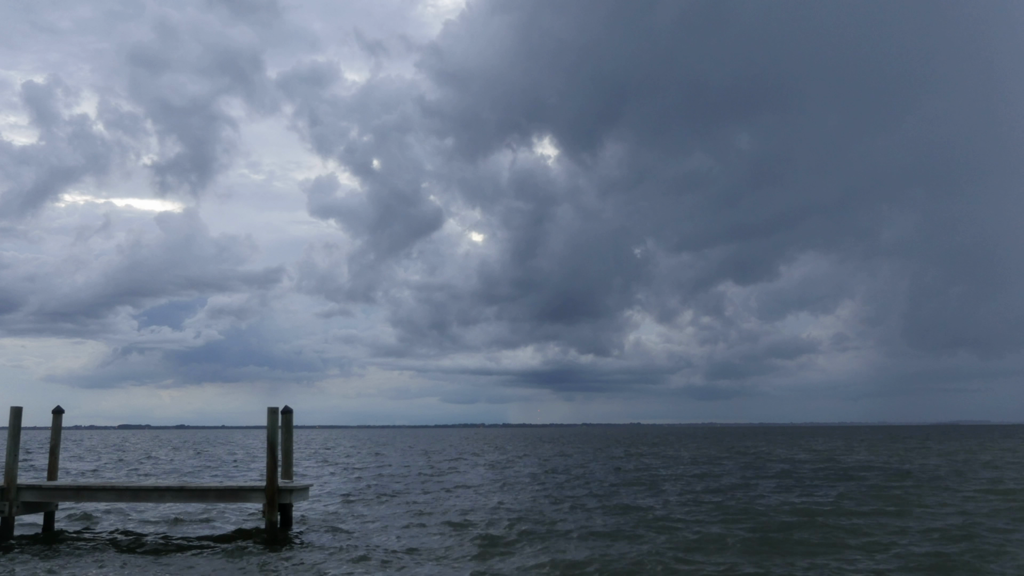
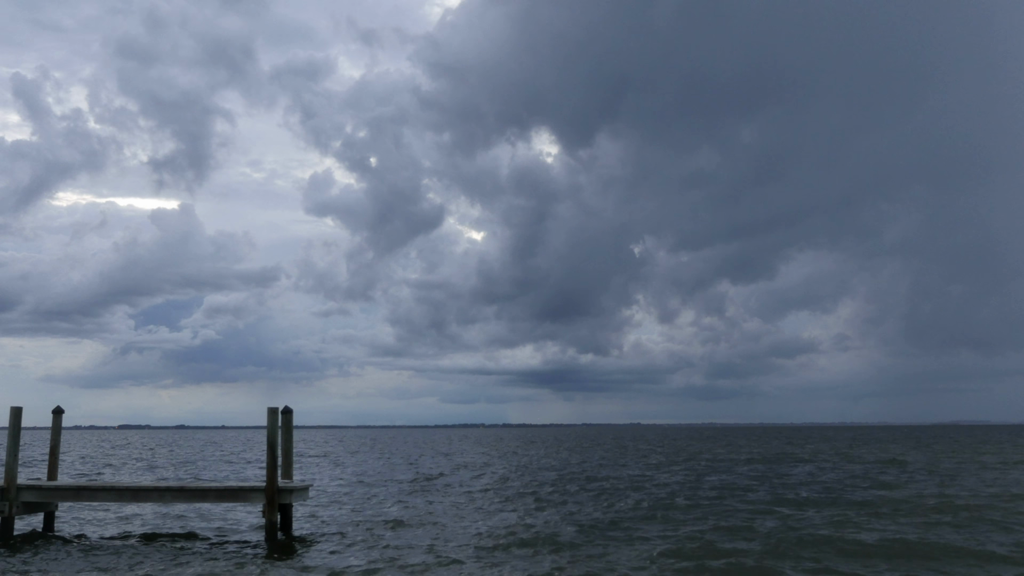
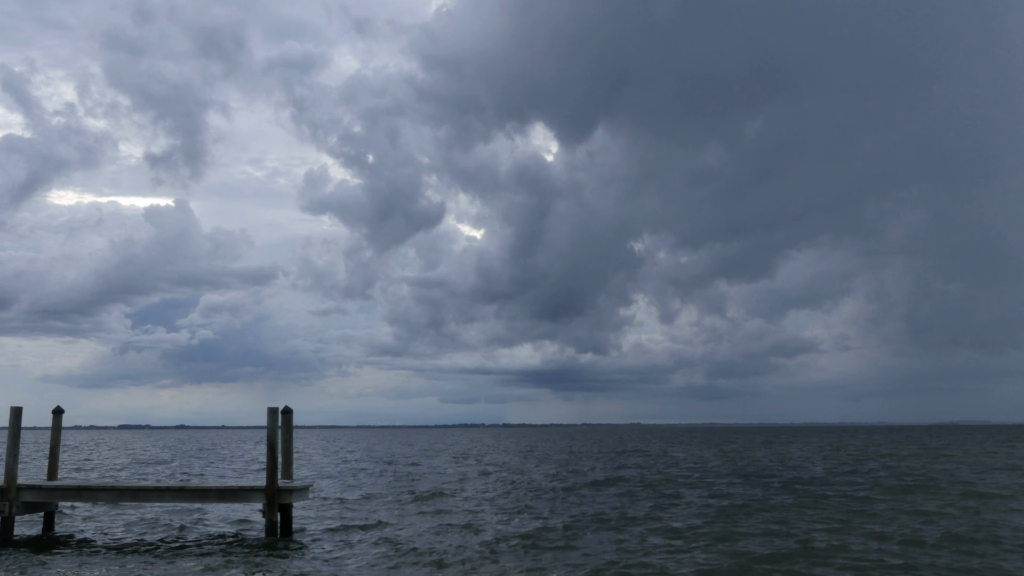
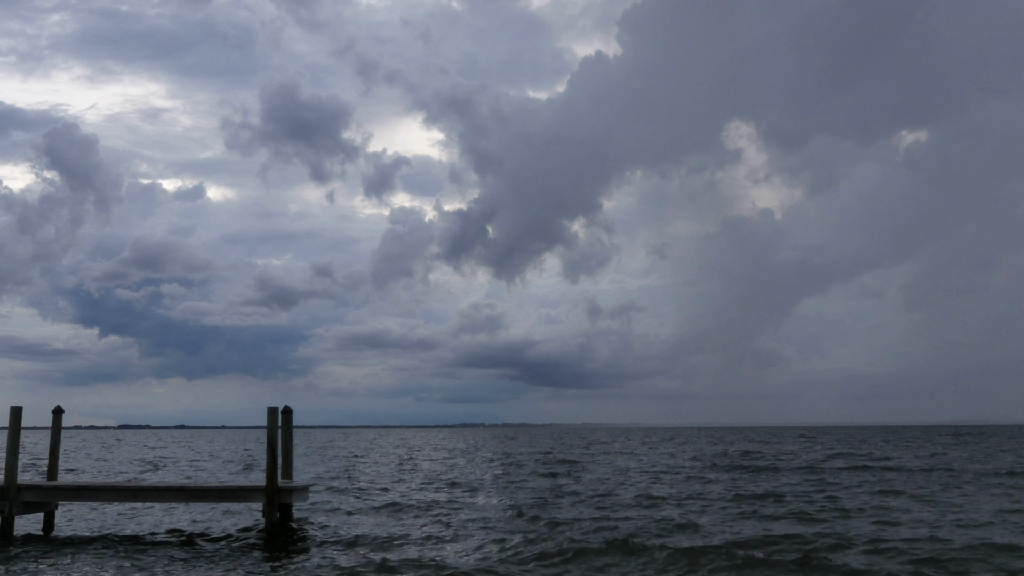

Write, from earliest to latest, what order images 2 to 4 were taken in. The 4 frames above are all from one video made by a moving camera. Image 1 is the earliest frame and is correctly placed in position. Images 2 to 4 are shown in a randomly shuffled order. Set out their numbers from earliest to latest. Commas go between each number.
2, 3, 4
